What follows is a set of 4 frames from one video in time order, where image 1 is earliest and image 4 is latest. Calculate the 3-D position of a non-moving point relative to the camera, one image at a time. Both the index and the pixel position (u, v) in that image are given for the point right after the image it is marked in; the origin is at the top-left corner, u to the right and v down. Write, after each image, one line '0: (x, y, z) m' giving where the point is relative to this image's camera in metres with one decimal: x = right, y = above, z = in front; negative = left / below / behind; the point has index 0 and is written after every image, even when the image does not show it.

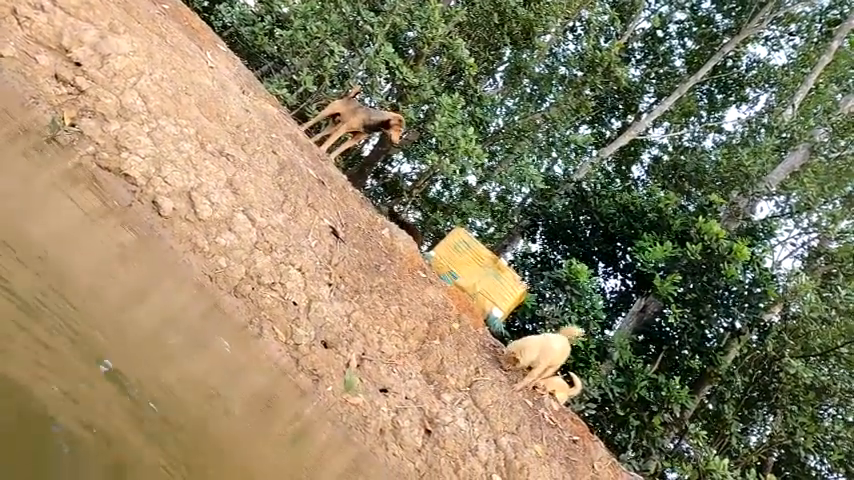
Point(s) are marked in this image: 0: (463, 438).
0: (+0.4, -2.0, +5.6) m
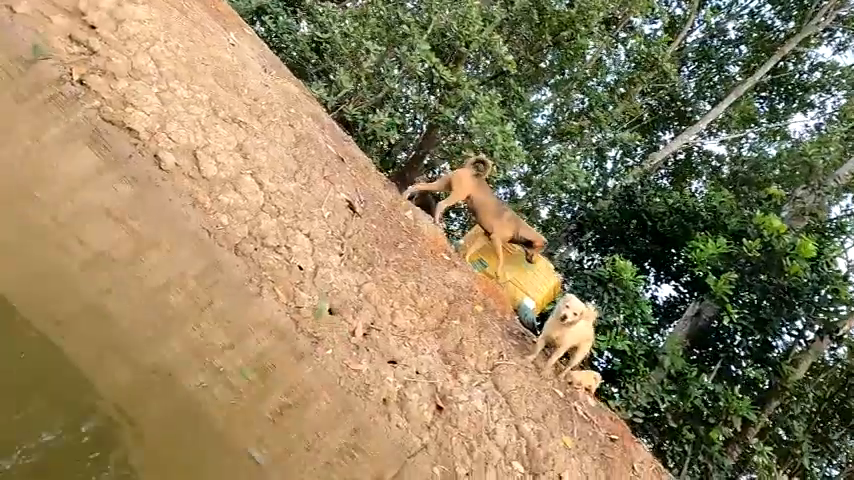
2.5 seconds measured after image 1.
0: (+0.5, -1.7, +5.2) m
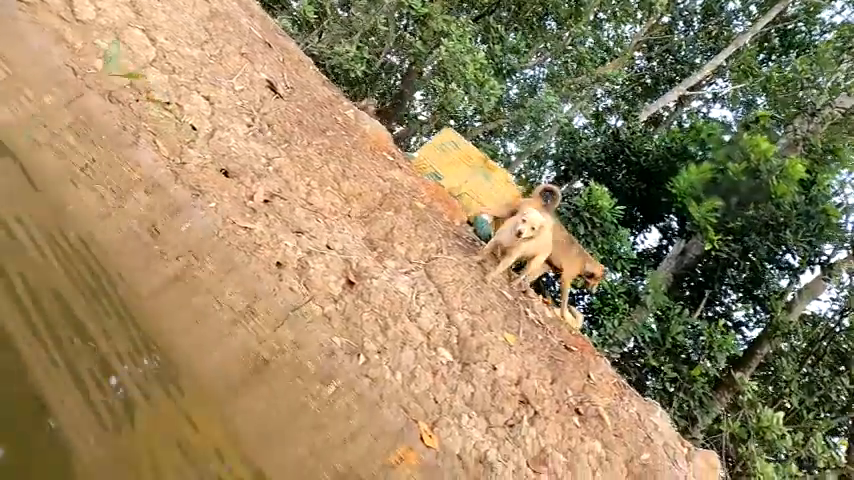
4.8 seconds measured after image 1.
0: (-0.3, -0.5, +4.6) m
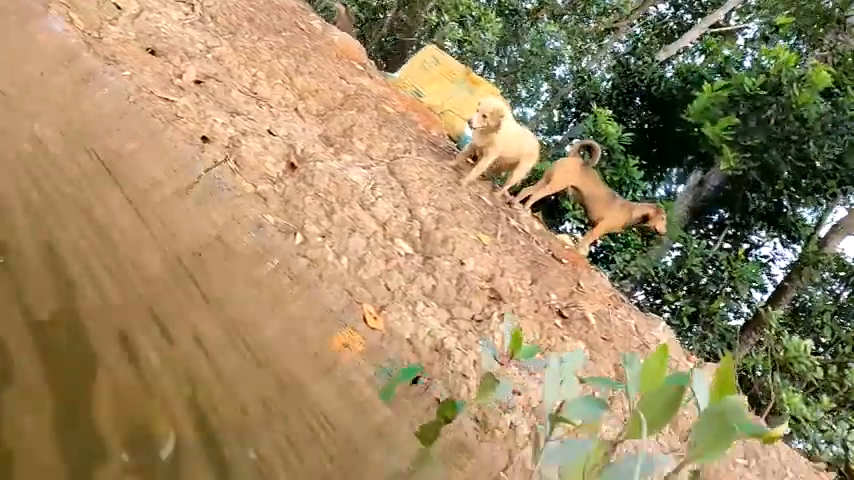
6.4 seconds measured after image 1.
0: (-0.6, +0.4, +4.2) m
